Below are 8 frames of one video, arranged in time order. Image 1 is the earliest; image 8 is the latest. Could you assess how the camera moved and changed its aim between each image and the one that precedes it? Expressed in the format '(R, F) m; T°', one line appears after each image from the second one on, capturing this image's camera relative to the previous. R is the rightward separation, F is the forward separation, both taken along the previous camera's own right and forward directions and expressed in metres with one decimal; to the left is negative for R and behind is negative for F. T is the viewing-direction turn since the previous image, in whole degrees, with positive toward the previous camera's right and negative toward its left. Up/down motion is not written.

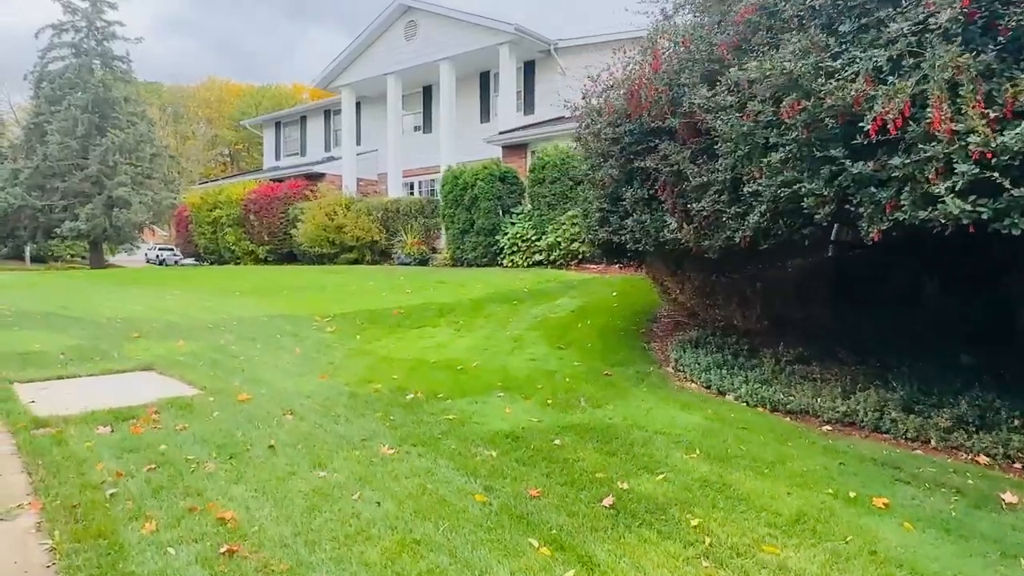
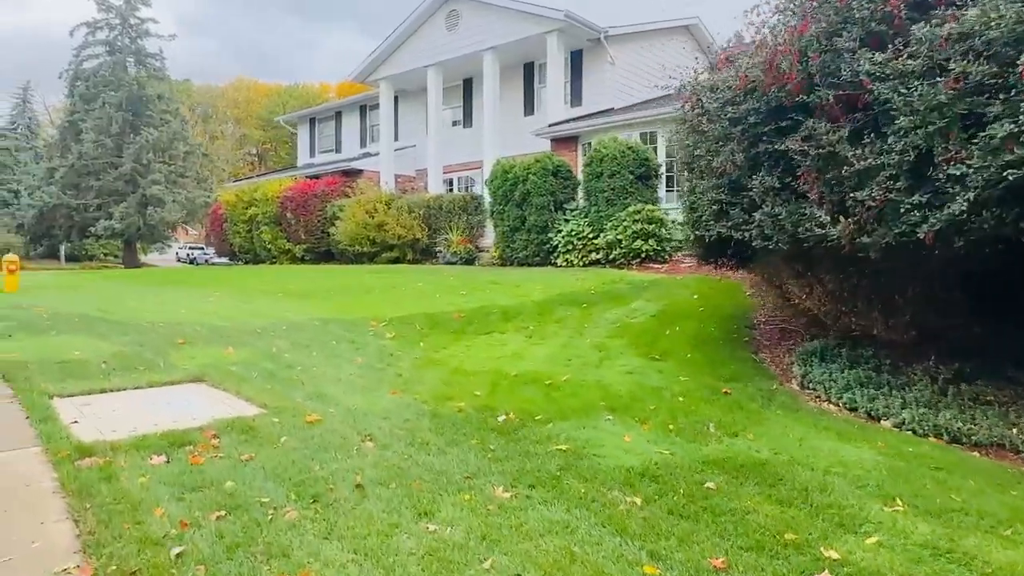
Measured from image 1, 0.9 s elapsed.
(-0.6, +0.8) m; -2°
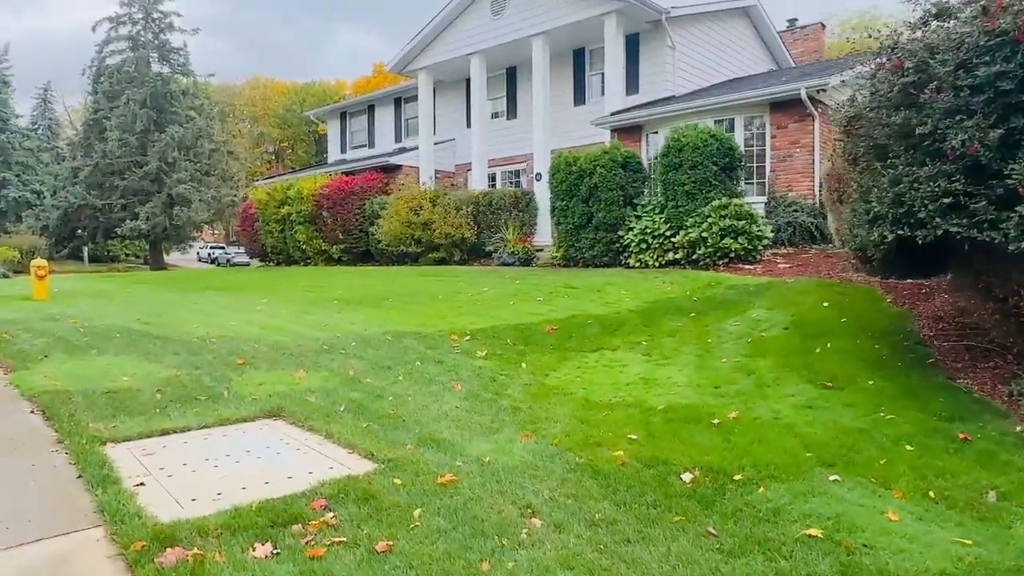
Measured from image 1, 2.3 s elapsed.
(-1.0, +1.2) m; -1°
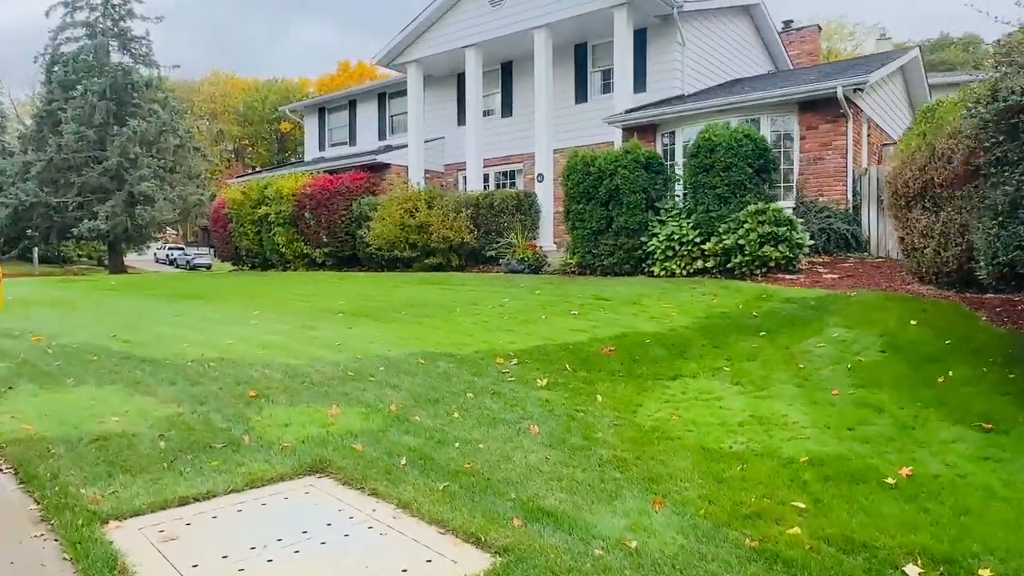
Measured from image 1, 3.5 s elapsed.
(-0.9, +1.1) m; +3°
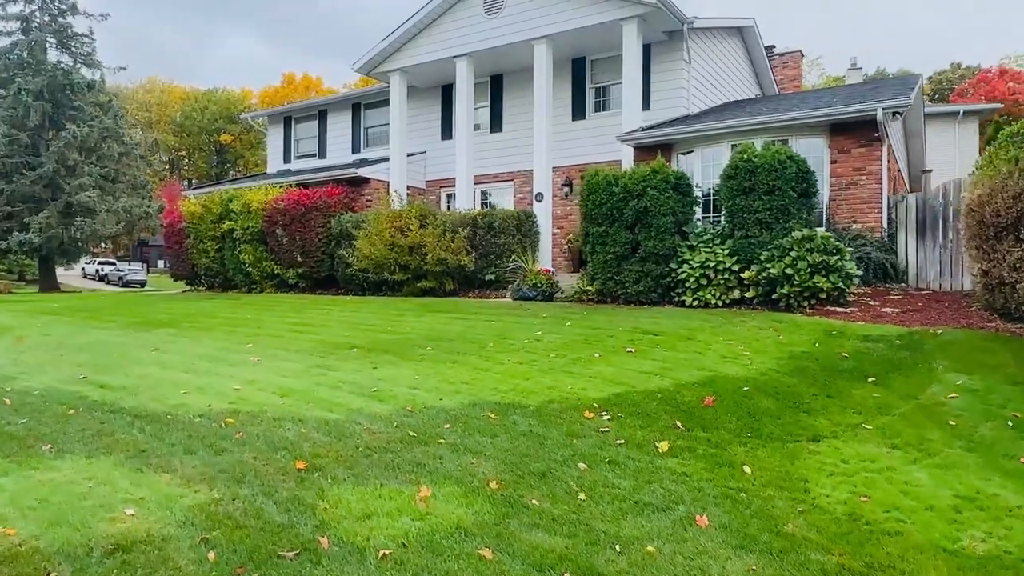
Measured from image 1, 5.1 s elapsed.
(-1.3, +1.2) m; +5°
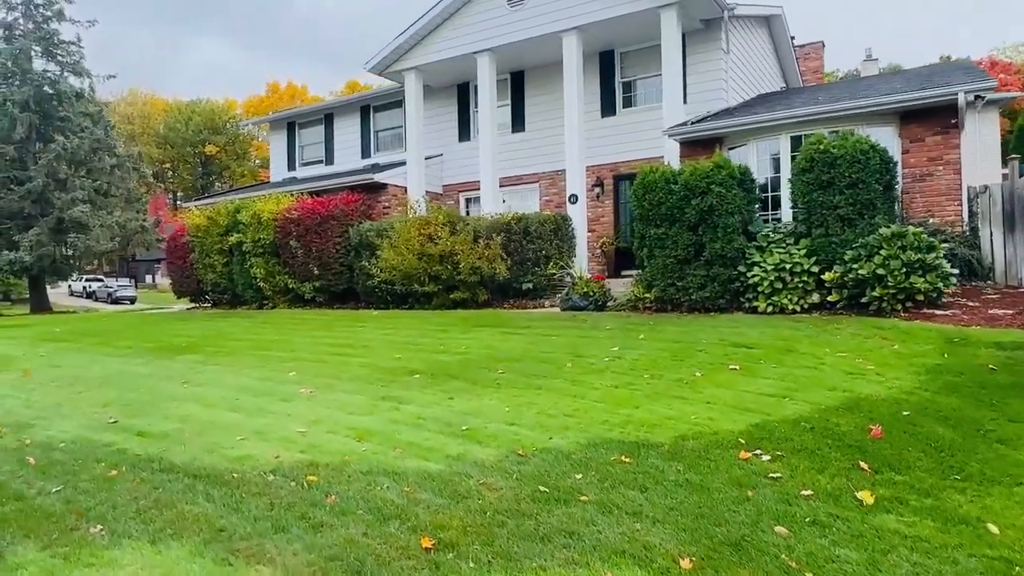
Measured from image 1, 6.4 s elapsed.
(-1.0, +1.0) m; +1°
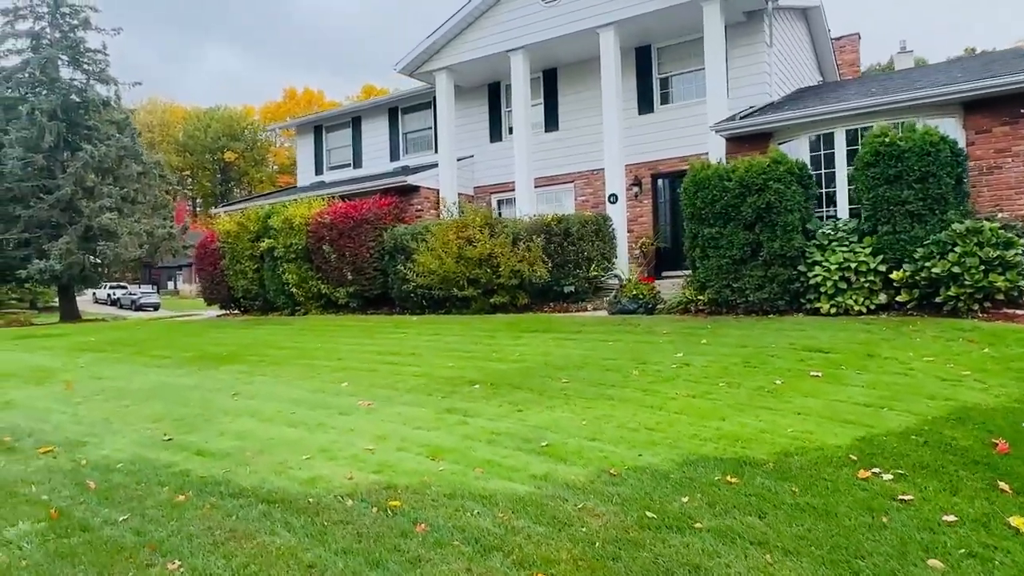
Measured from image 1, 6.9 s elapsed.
(-0.5, +0.4) m; -1°
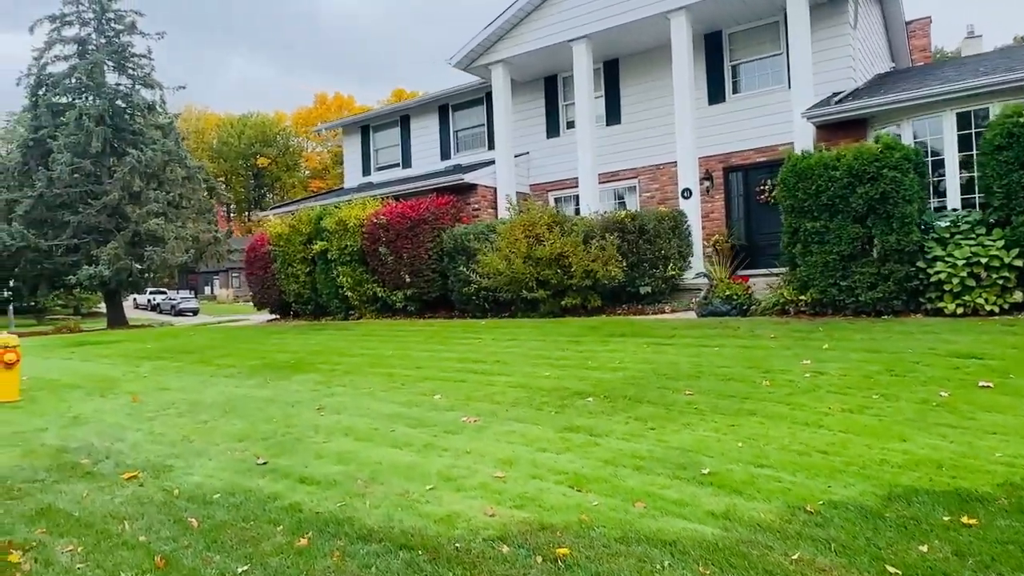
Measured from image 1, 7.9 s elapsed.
(-0.8, +0.7) m; -2°
